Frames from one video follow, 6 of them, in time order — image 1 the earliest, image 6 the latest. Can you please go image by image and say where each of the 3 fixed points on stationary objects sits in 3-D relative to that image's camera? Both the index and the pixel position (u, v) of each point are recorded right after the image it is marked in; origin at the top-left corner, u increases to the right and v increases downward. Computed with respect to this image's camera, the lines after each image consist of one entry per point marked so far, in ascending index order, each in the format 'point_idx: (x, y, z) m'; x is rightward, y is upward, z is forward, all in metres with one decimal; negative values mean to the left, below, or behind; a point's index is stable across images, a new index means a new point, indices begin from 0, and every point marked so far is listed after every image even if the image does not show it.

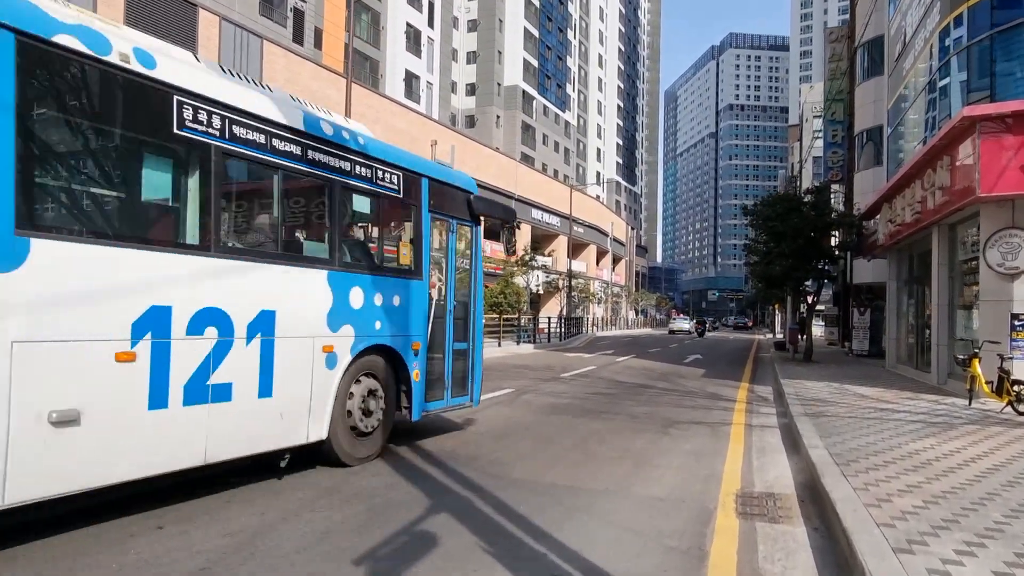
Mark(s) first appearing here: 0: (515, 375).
0: (0.0, -1.7, +14.4) m
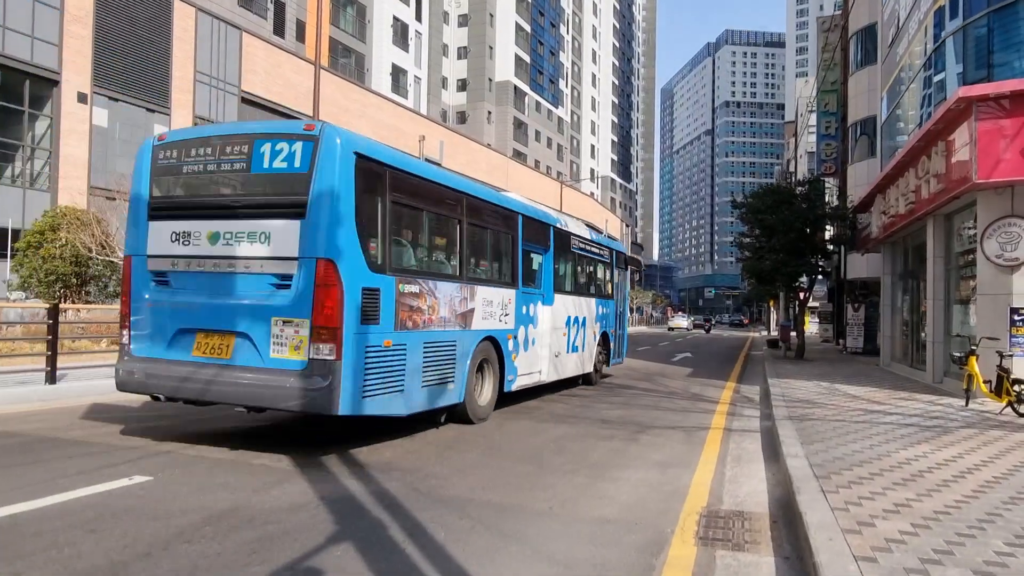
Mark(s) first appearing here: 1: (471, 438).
0: (-0.5, -1.6, +13.7) m
1: (-0.4, -1.4, +7.1) m
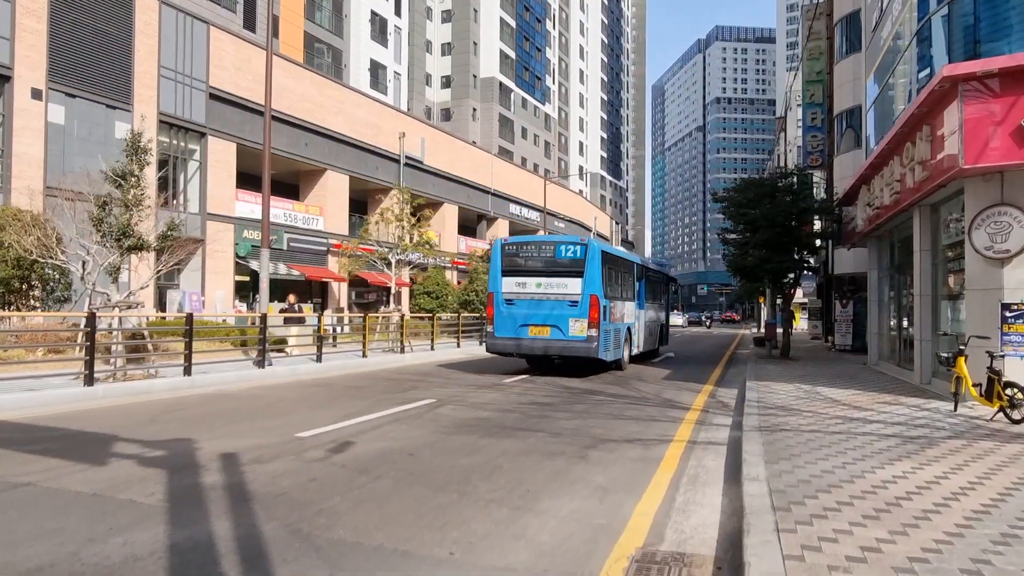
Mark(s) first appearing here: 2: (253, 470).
0: (-1.1, -1.6, +12.9) m
1: (-1.0, -1.4, +6.2) m
2: (-1.9, -1.4, +5.6) m
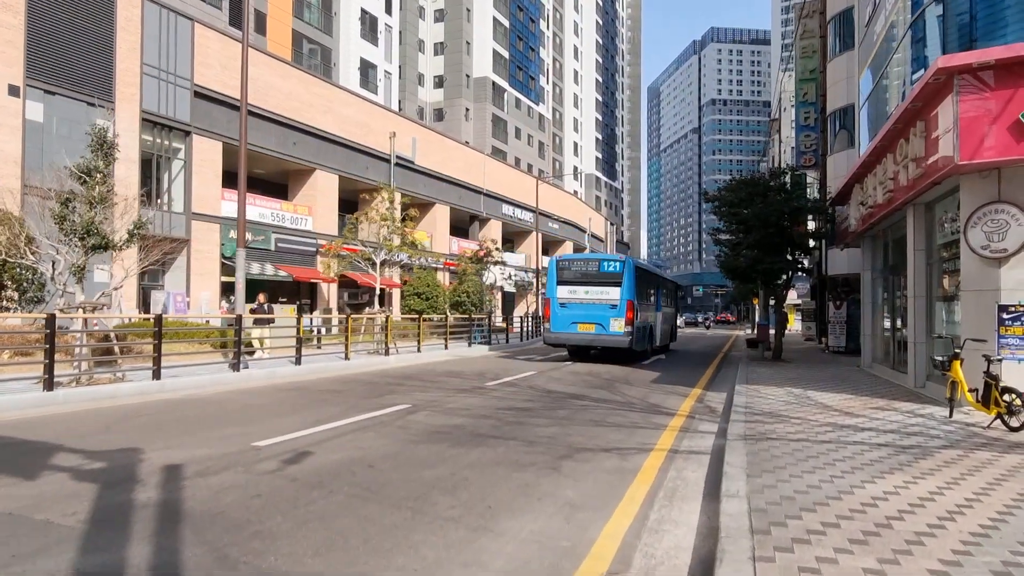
0: (-1.4, -1.6, +12.5) m
1: (-1.2, -1.4, +5.8) m
2: (-2.2, -1.4, +5.2) m
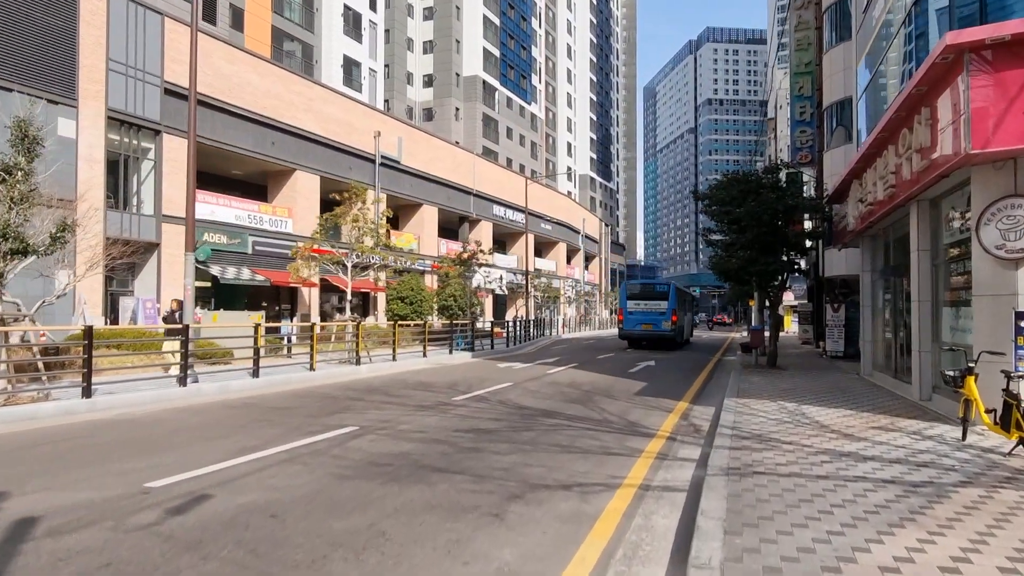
0: (-1.8, -1.7, +11.5) m
1: (-1.7, -1.5, +4.8) m
2: (-2.6, -1.4, +4.2) m
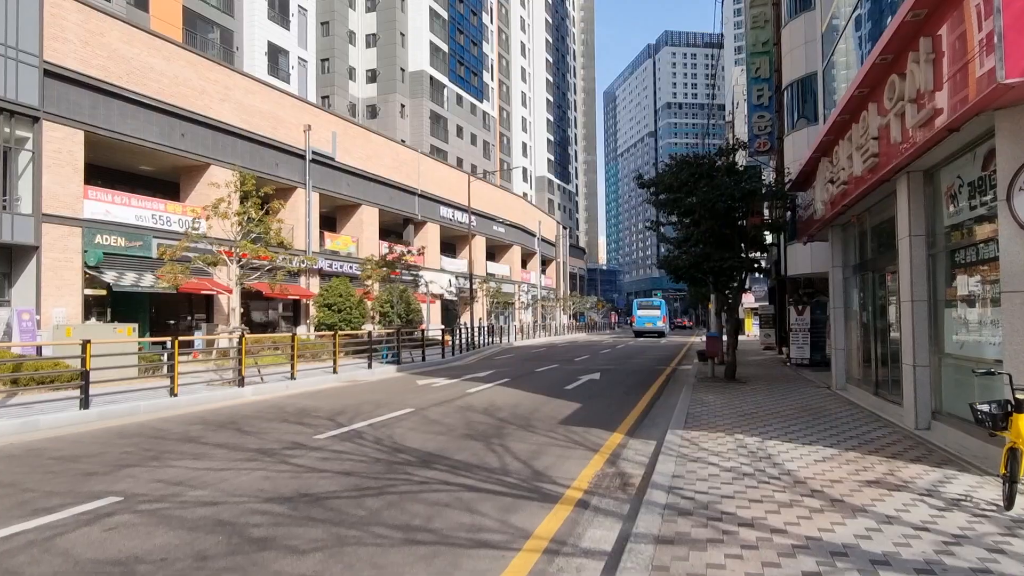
0: (-3.2, -1.8, +8.7) m
1: (-2.7, -1.5, +2.1) m
2: (-3.7, -1.4, +1.4) m
